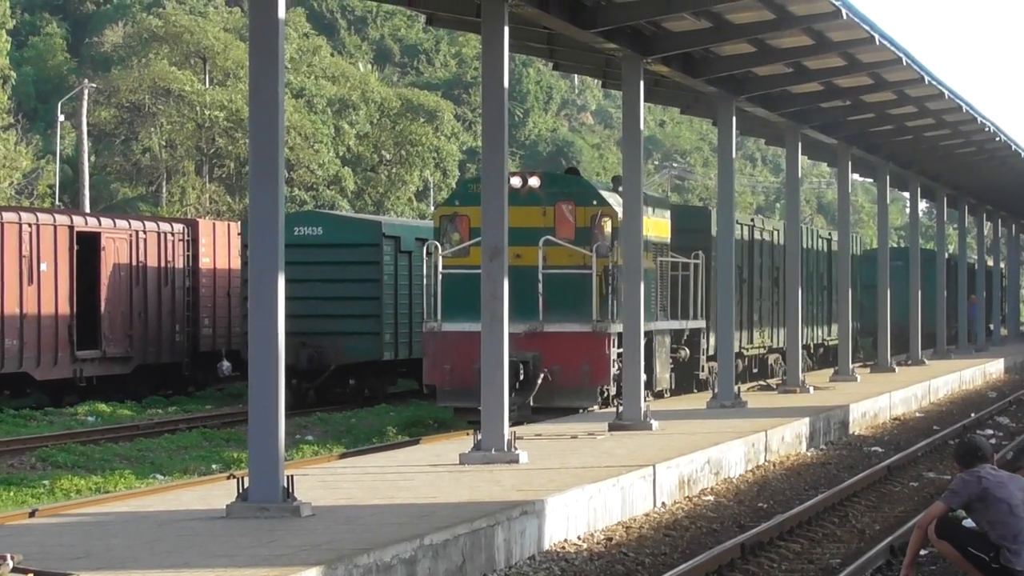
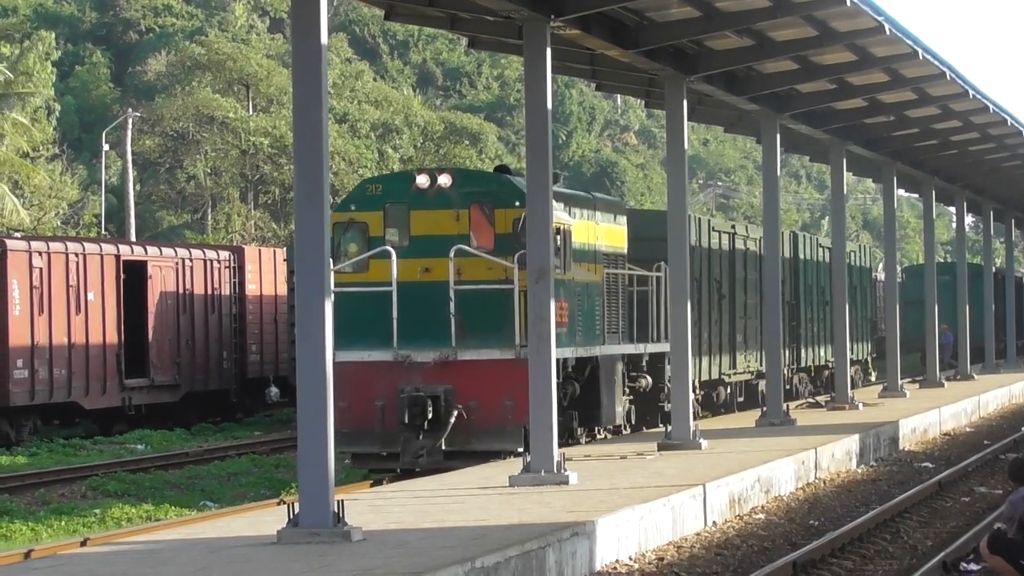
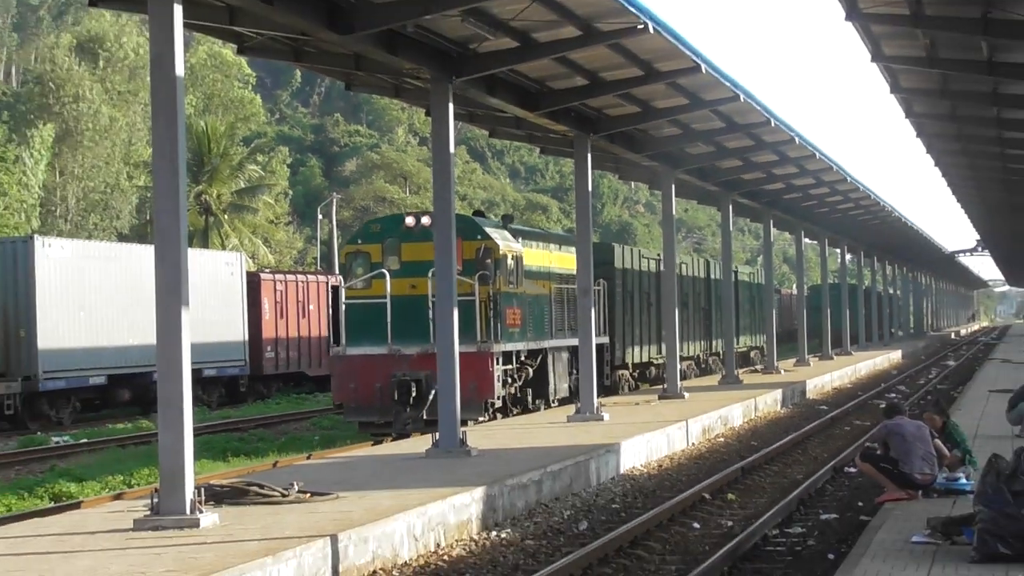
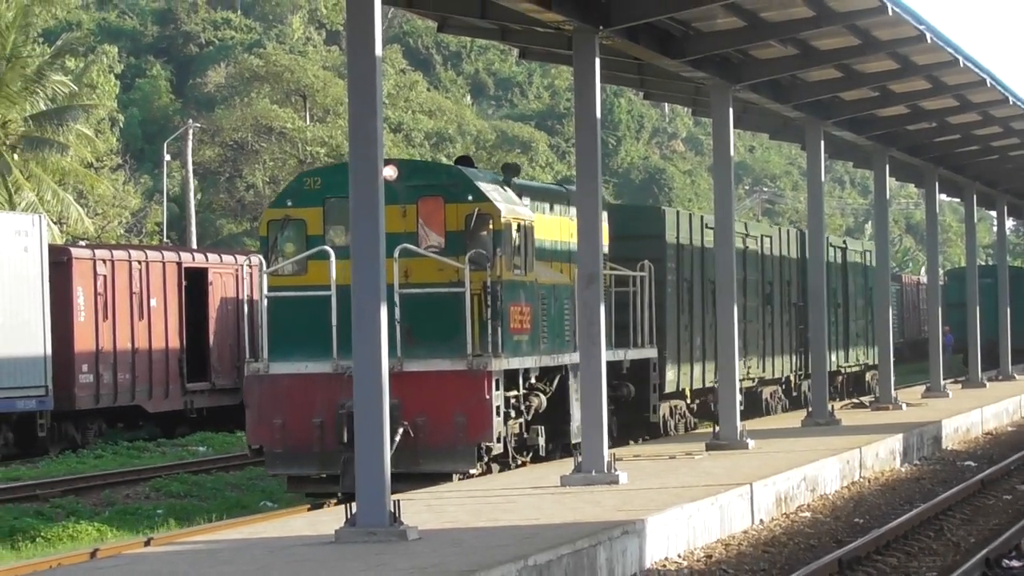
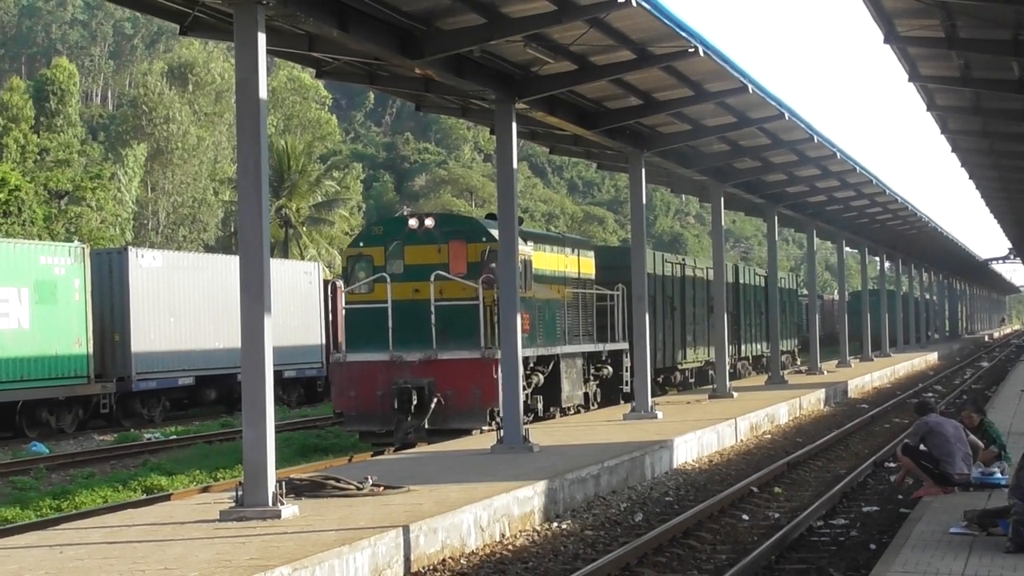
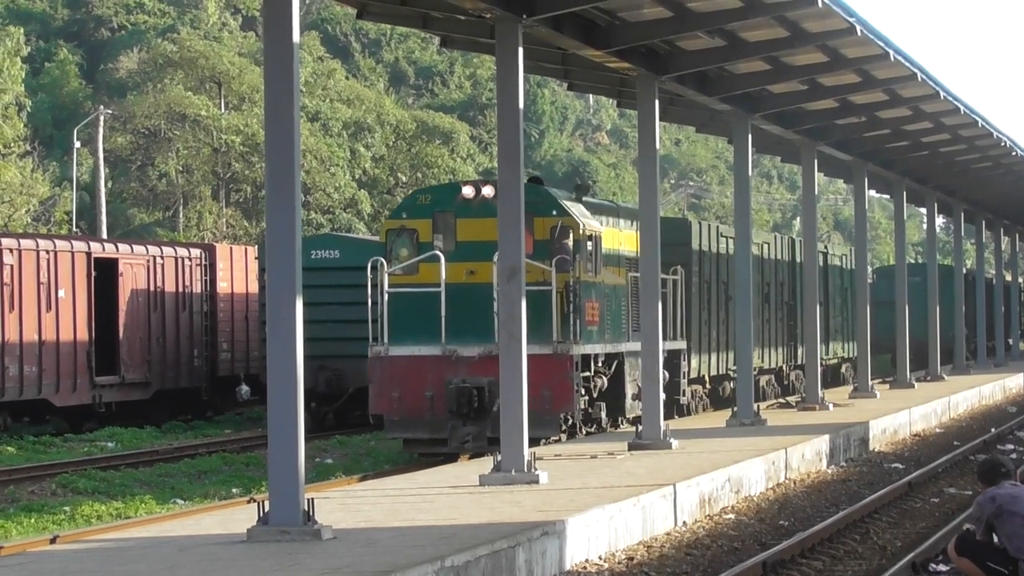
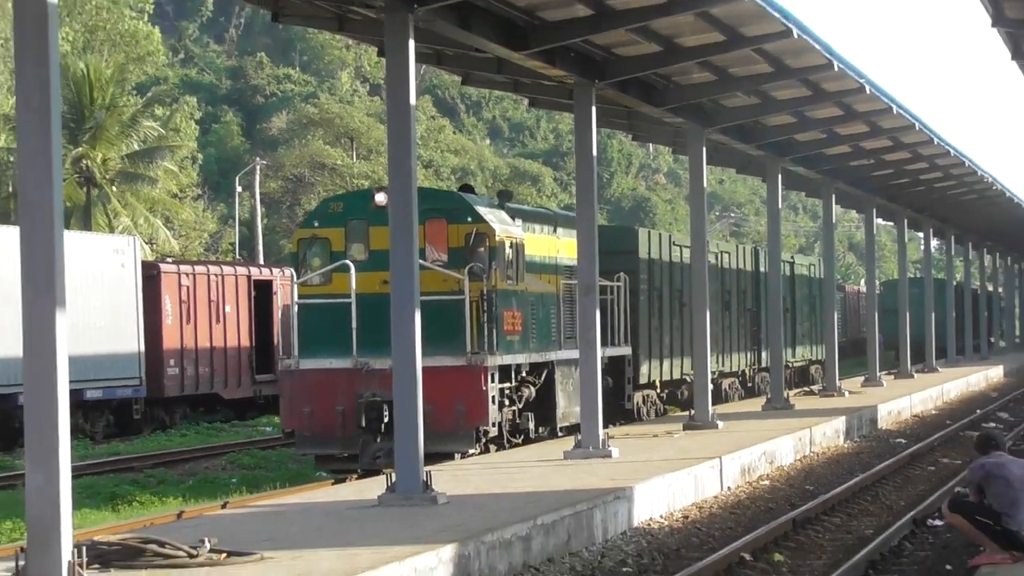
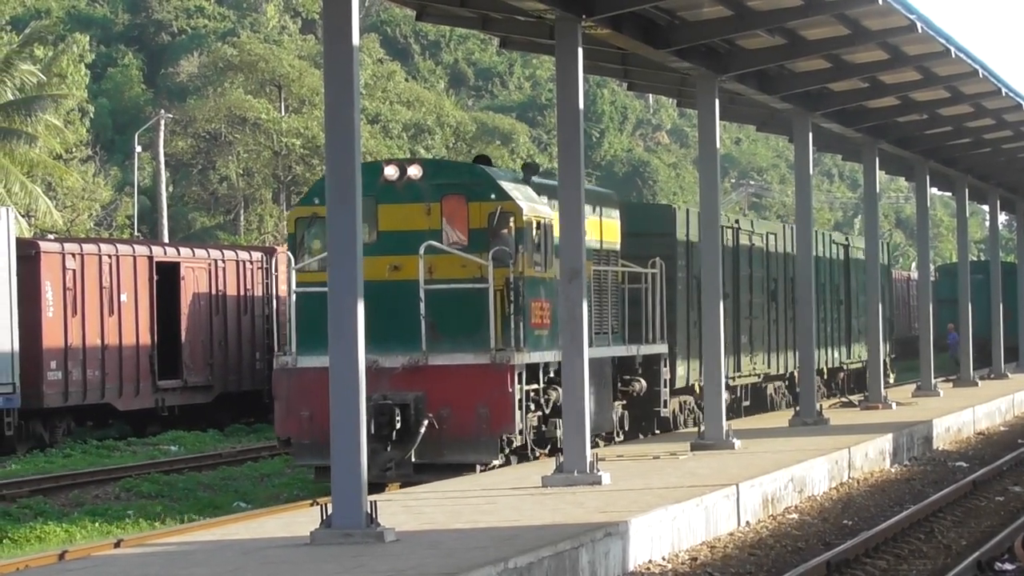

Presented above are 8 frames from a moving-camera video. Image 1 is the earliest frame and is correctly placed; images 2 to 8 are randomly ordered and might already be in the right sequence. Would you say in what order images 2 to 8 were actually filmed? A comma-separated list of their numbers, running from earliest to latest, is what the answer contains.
6, 2, 8, 4, 7, 3, 5
